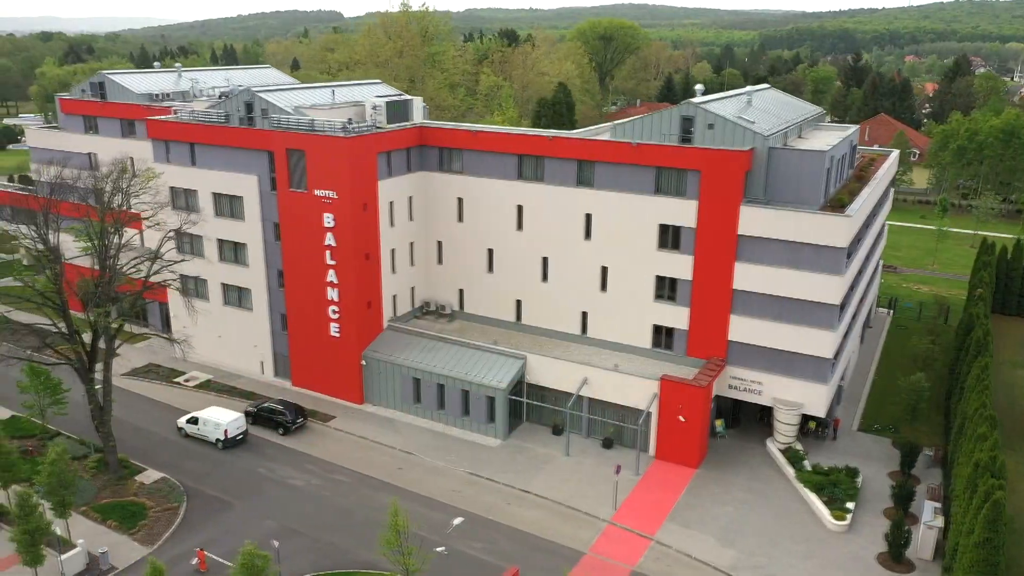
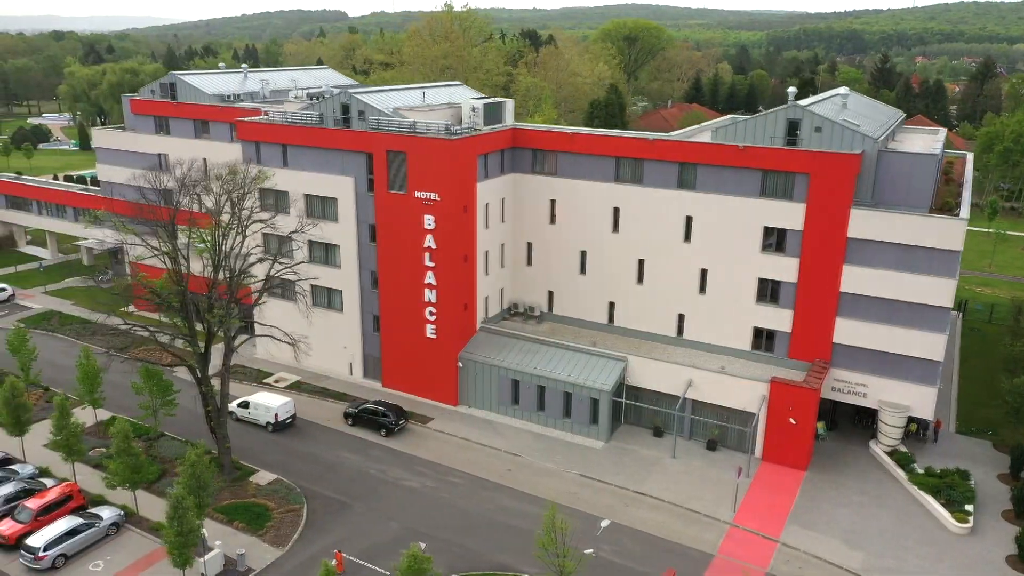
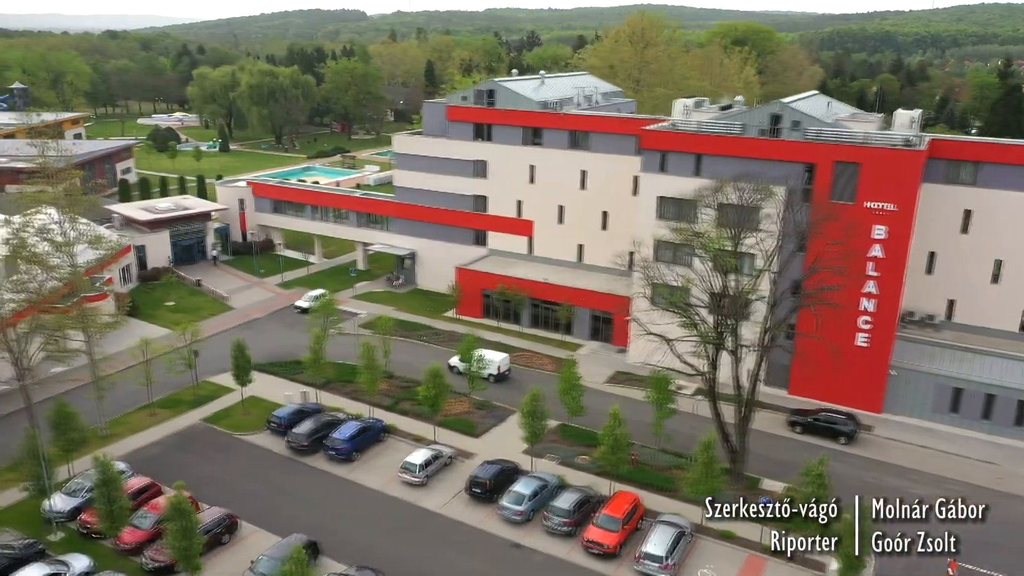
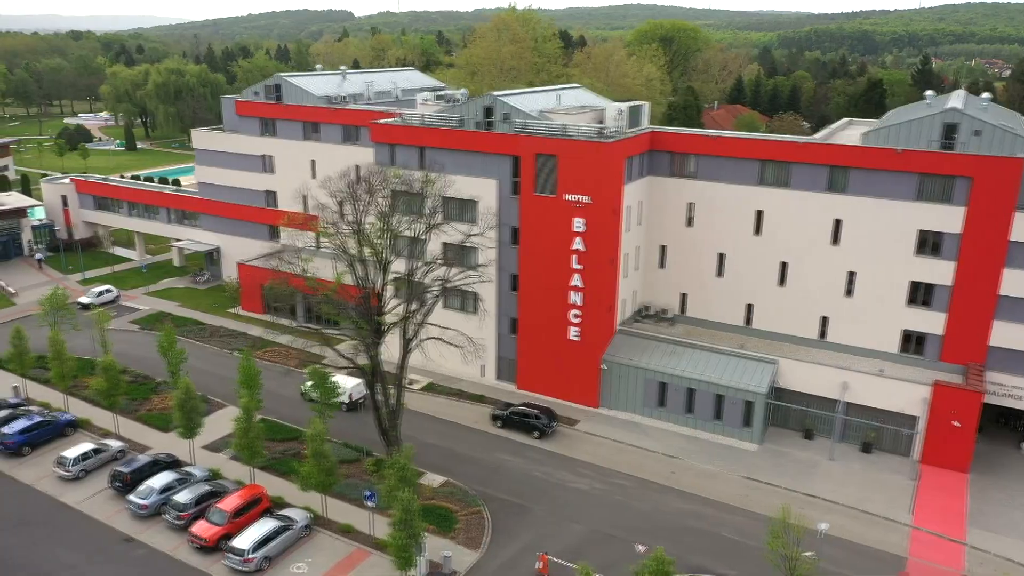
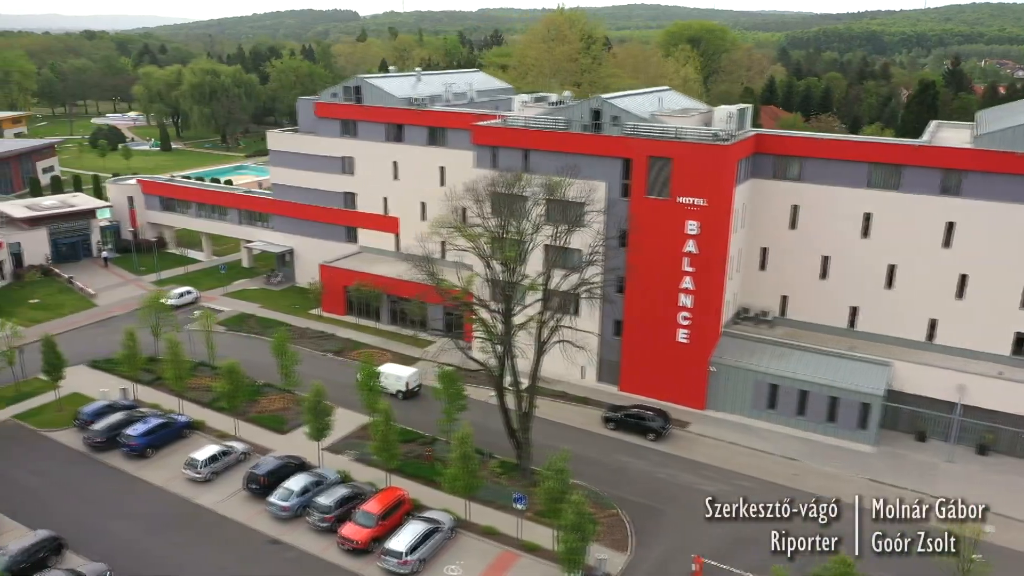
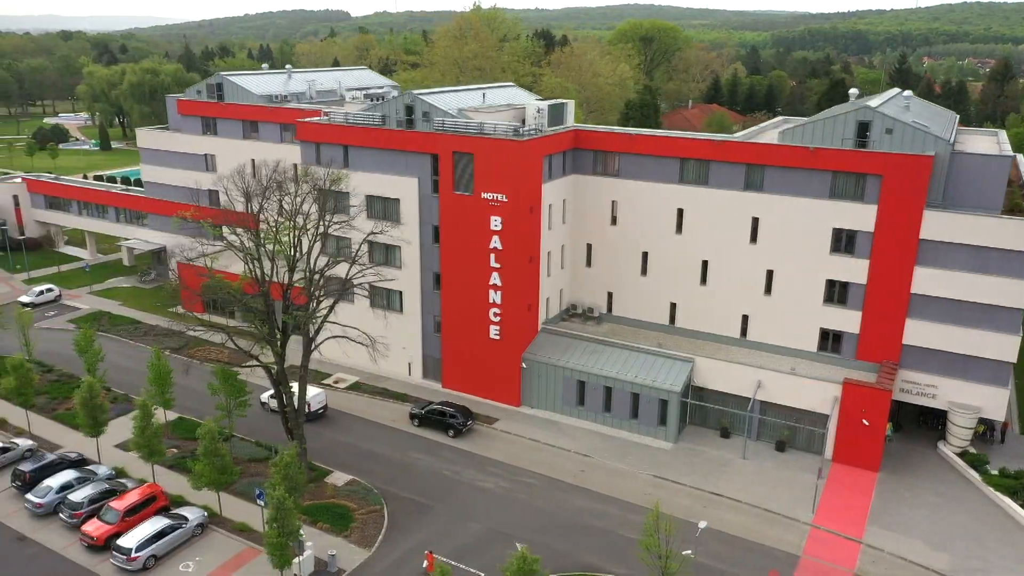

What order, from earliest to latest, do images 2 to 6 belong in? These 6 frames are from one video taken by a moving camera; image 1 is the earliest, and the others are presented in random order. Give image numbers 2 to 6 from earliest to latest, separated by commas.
2, 6, 4, 5, 3
